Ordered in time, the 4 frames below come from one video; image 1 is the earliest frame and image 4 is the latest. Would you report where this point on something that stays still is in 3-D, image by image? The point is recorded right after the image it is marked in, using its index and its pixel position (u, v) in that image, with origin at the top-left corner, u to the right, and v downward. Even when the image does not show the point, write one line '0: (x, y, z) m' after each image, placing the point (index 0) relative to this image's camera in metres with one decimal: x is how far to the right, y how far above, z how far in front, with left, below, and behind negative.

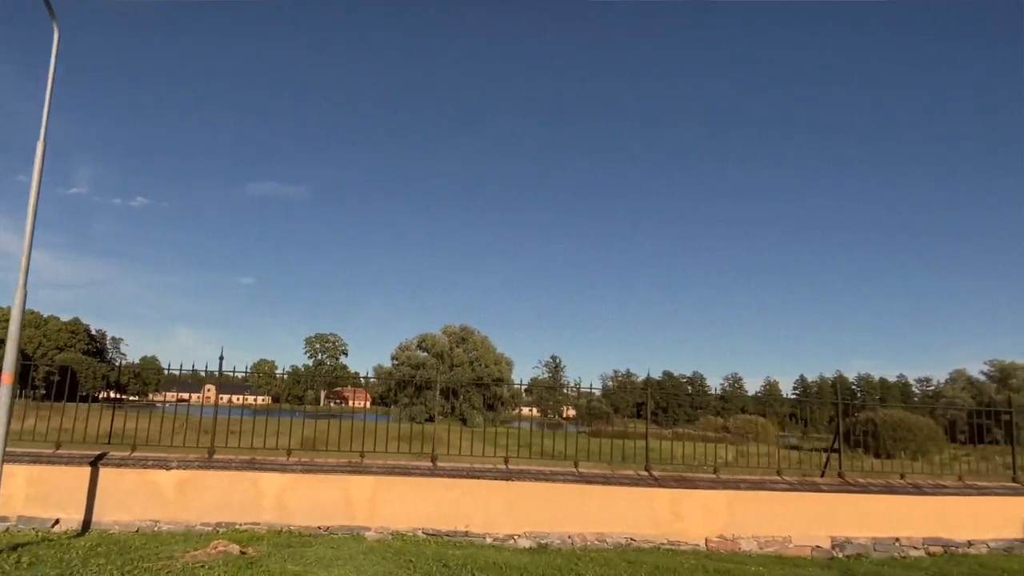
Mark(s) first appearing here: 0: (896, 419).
0: (+6.0, -2.0, +10.0) m
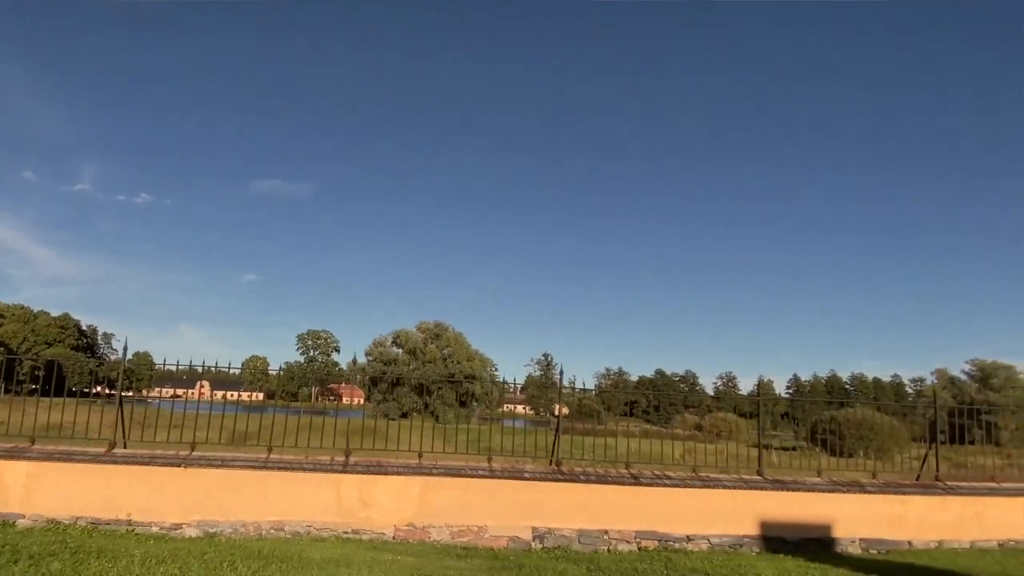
0: (+5.3, -2.0, +10.0) m
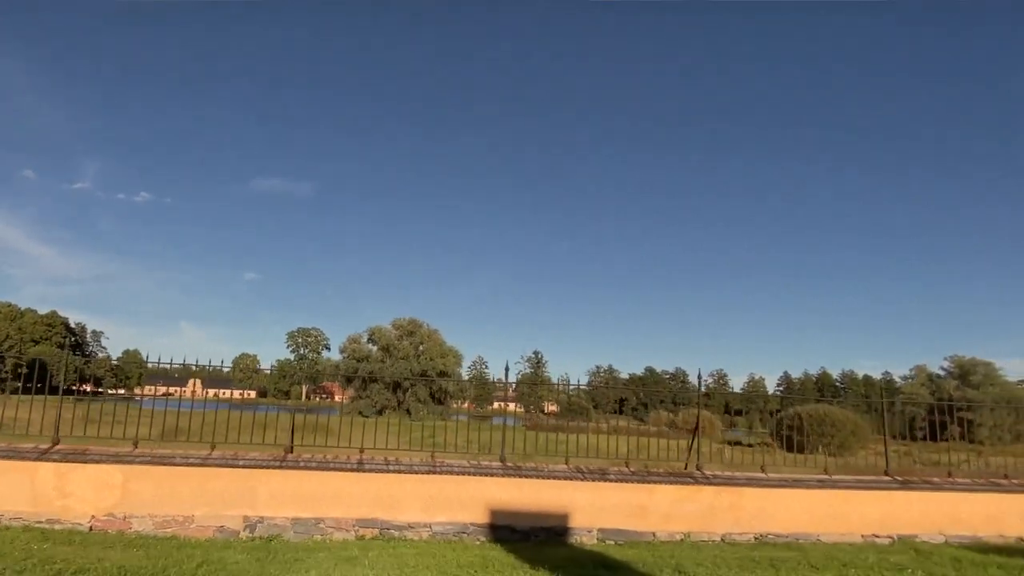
0: (+4.7, -2.0, +10.2) m
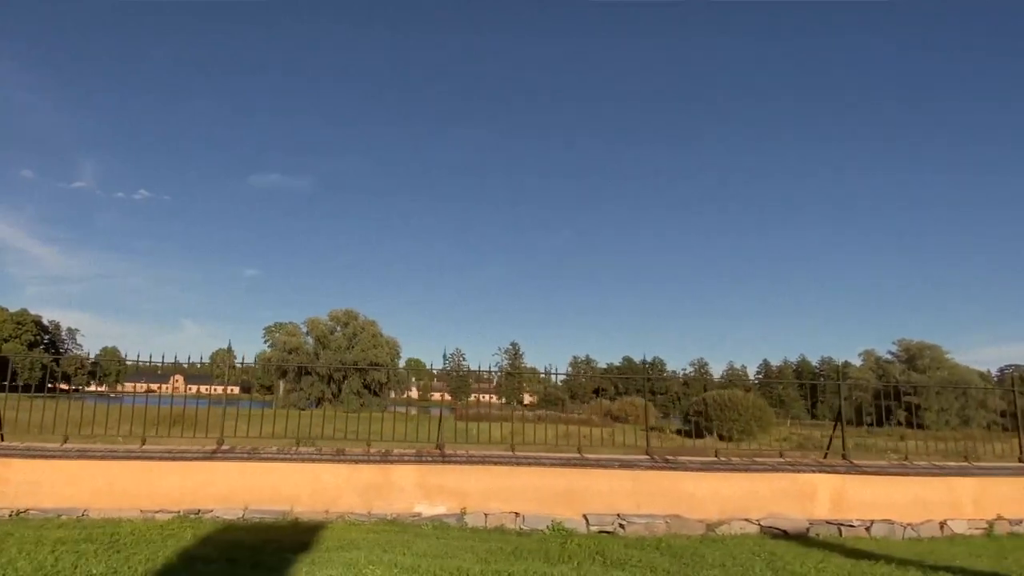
0: (+3.5, -2.1, +11.8) m
